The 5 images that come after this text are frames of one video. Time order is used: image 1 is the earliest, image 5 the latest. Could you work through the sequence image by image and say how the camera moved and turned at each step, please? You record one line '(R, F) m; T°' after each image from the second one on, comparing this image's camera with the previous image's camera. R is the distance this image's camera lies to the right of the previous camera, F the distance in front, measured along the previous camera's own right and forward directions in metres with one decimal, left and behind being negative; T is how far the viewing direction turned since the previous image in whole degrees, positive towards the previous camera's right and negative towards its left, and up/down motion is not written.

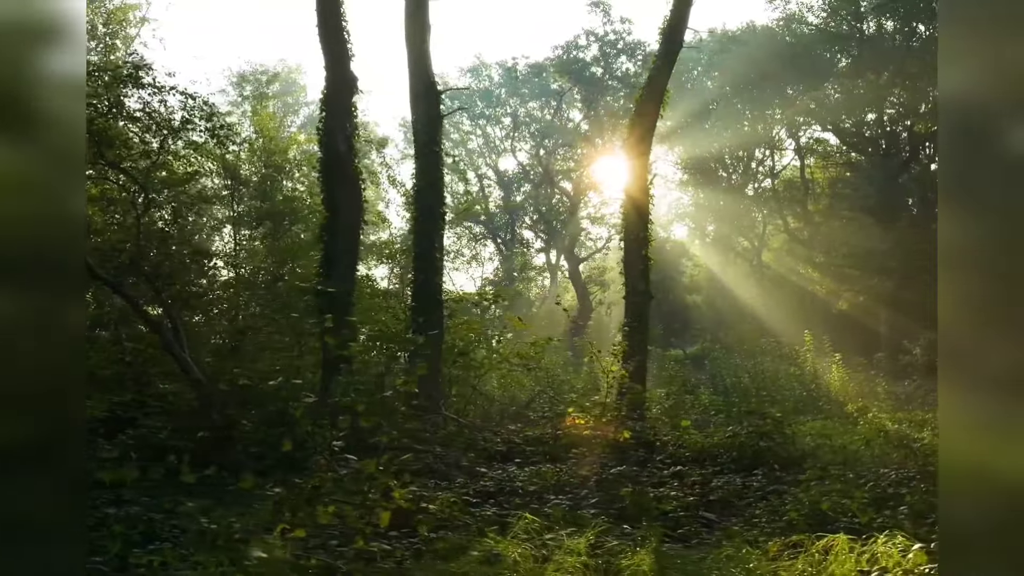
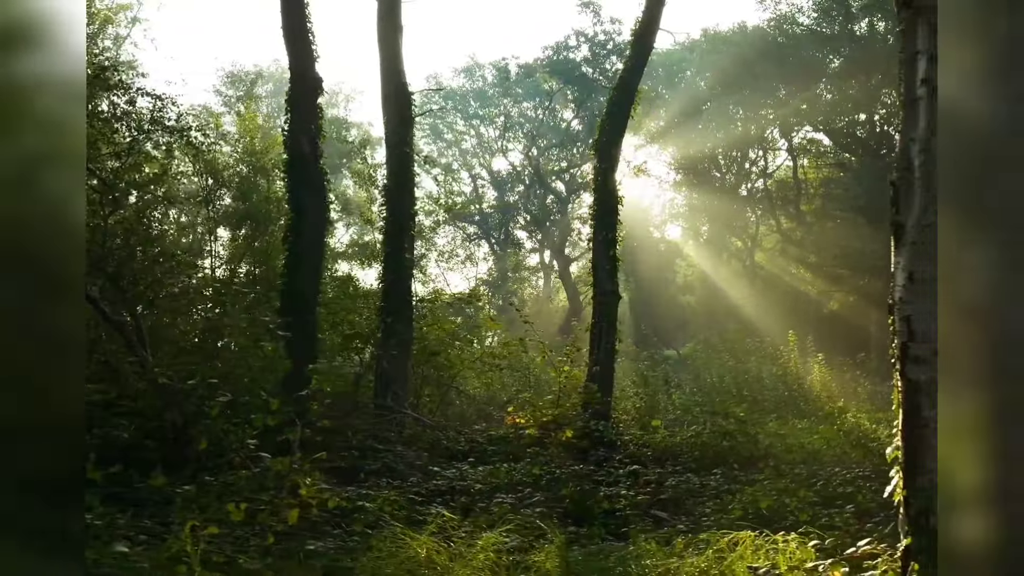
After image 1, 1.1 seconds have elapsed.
(+0.4, -0.1) m; 0°
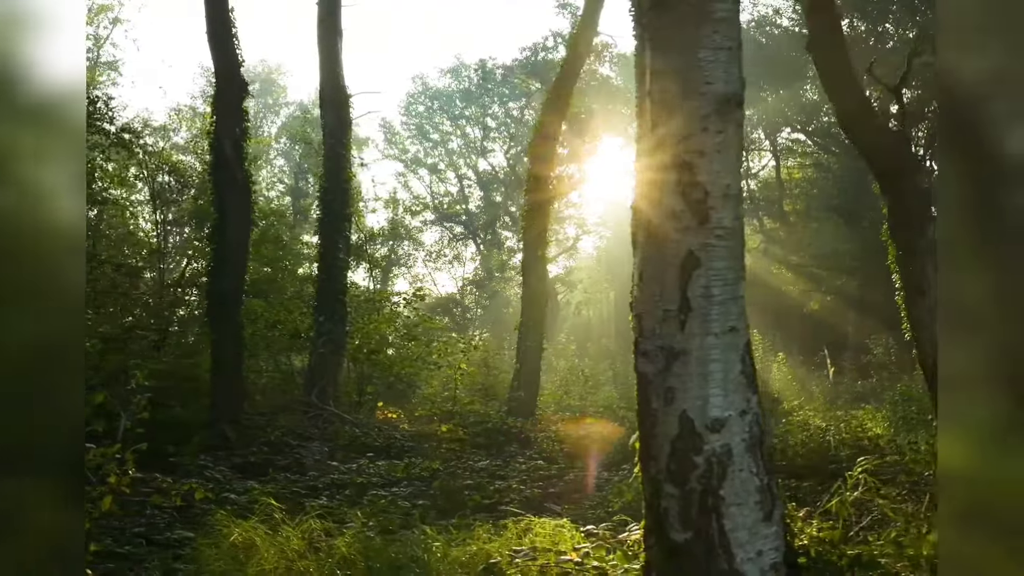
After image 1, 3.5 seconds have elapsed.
(+1.0, -0.2) m; 0°
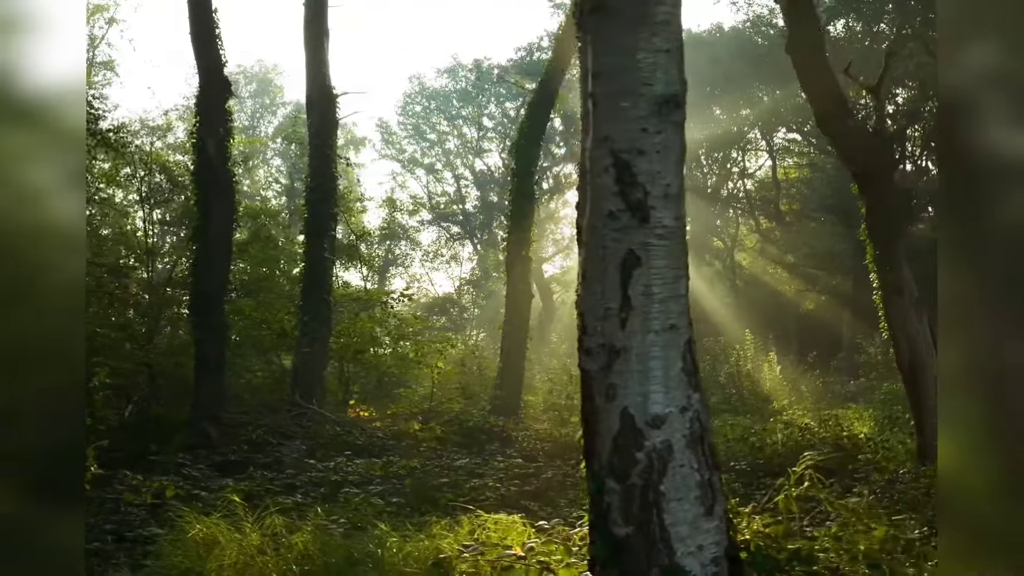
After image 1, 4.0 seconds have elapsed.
(+0.2, -0.1) m; 0°
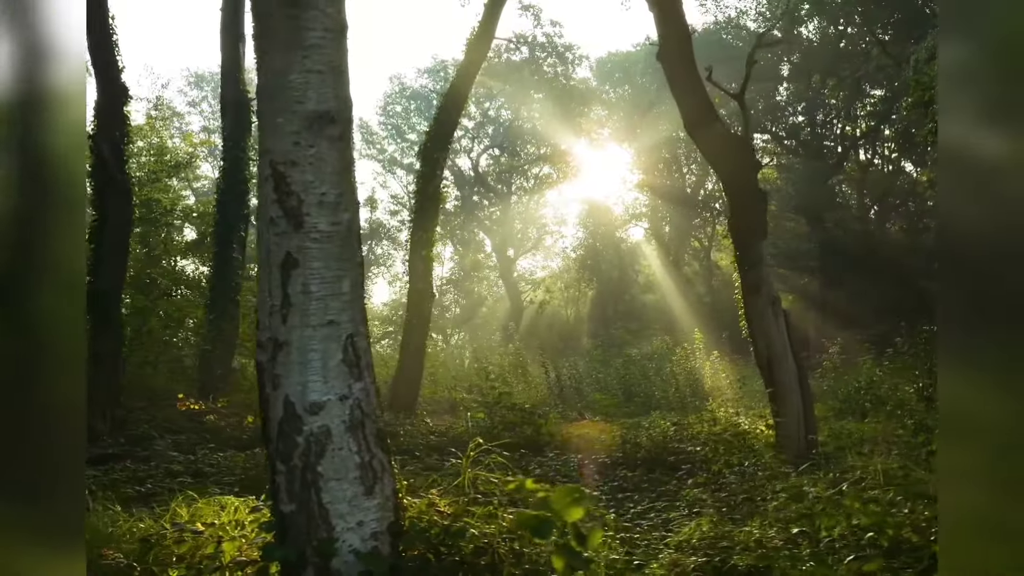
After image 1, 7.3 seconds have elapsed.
(+1.5, -0.3) m; 0°
